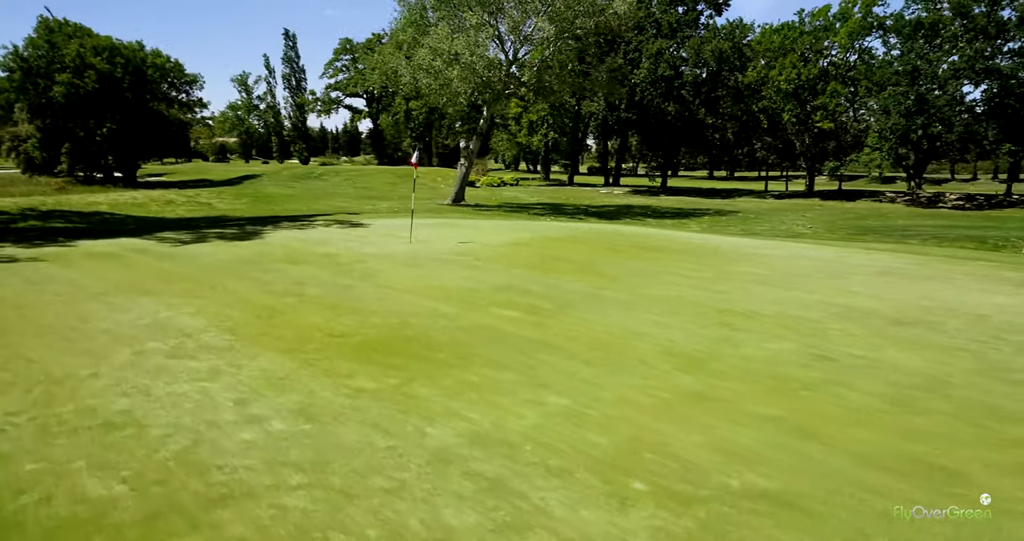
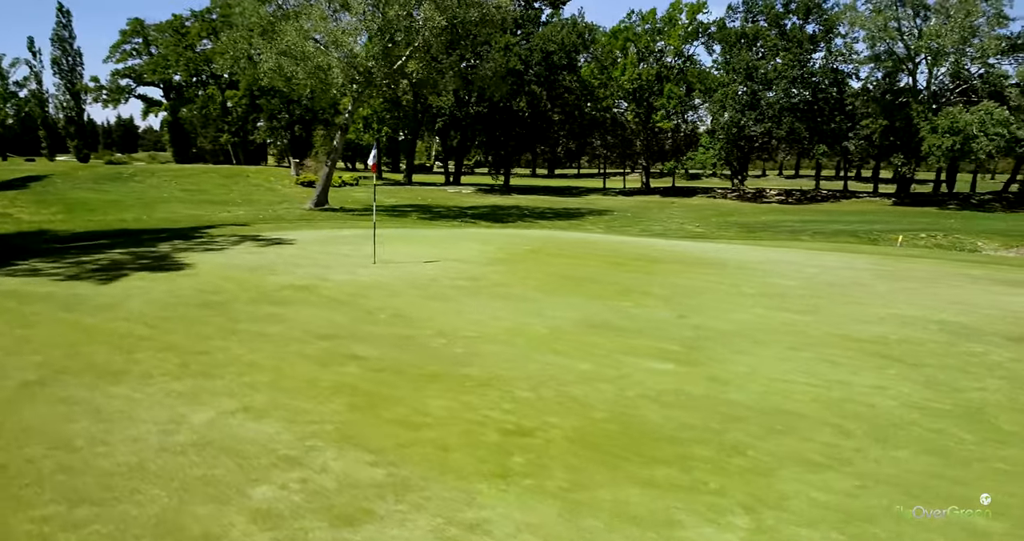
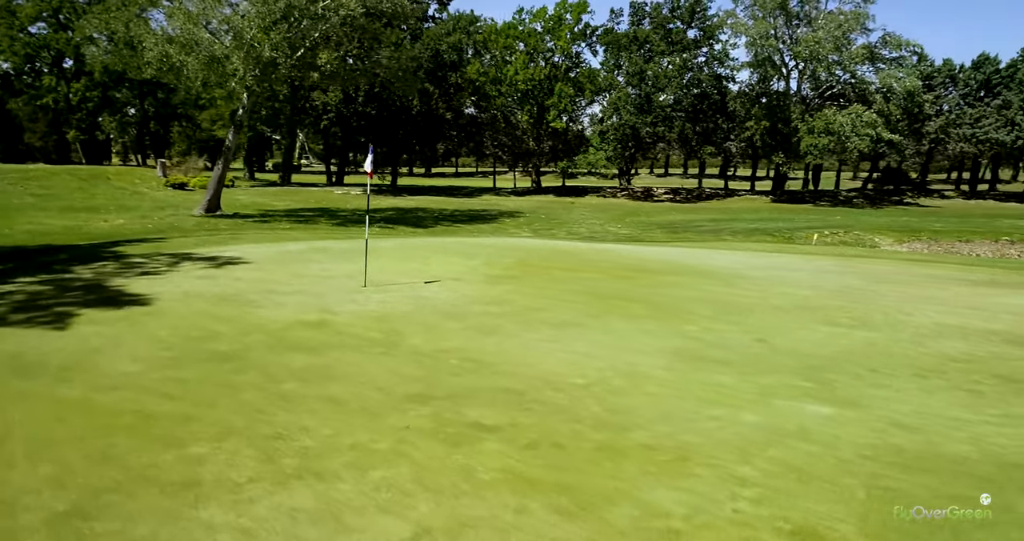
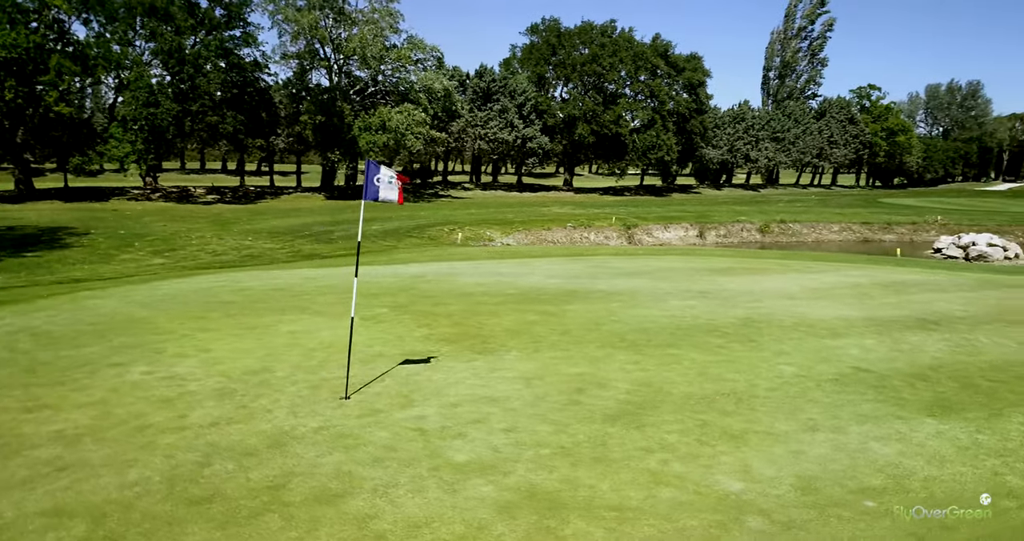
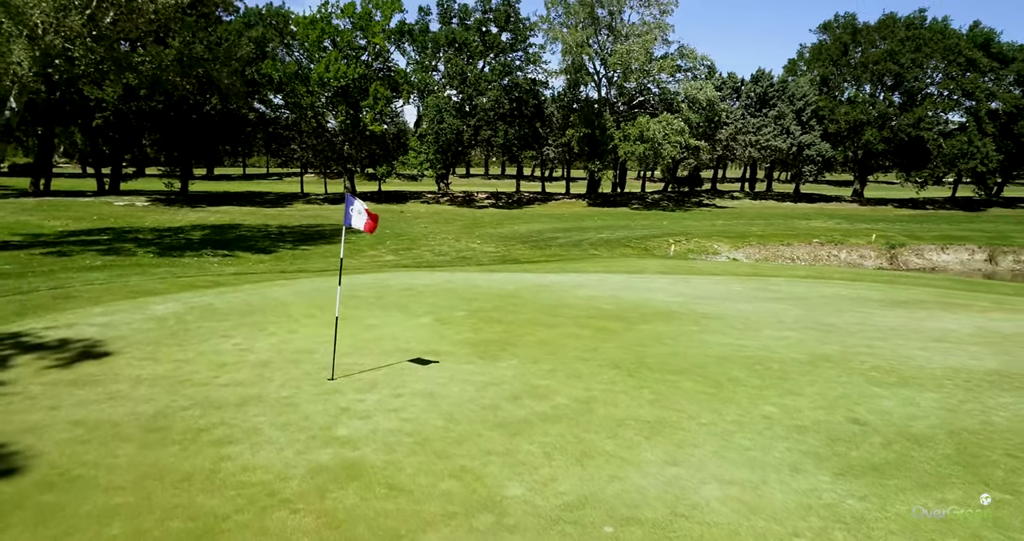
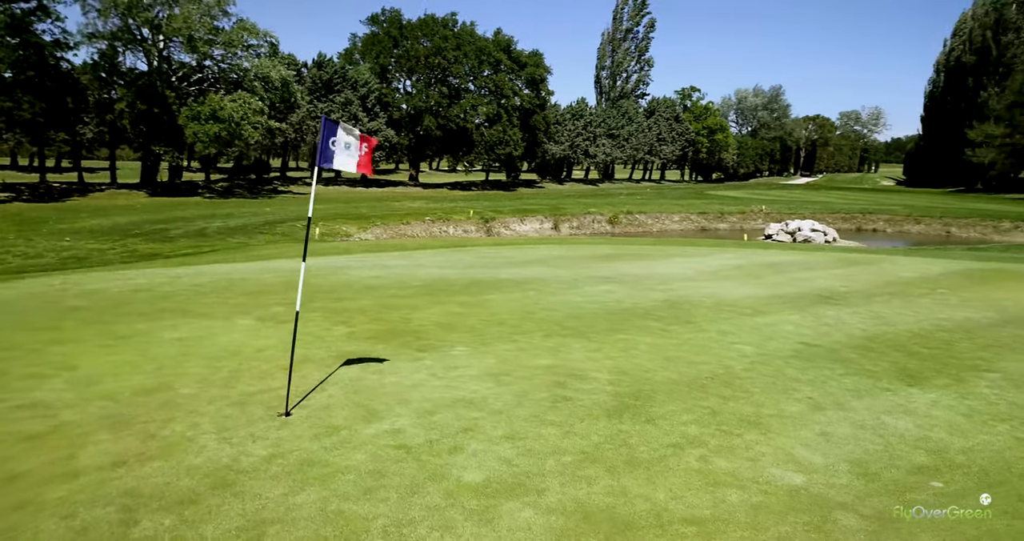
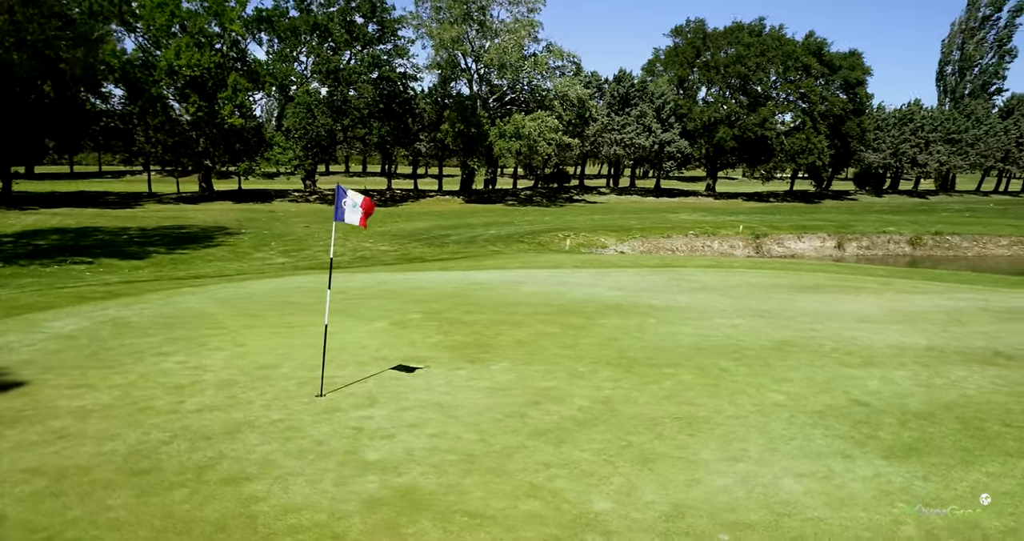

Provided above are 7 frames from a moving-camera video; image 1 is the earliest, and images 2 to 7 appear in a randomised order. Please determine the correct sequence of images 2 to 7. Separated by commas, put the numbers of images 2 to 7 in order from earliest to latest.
2, 3, 5, 7, 4, 6
